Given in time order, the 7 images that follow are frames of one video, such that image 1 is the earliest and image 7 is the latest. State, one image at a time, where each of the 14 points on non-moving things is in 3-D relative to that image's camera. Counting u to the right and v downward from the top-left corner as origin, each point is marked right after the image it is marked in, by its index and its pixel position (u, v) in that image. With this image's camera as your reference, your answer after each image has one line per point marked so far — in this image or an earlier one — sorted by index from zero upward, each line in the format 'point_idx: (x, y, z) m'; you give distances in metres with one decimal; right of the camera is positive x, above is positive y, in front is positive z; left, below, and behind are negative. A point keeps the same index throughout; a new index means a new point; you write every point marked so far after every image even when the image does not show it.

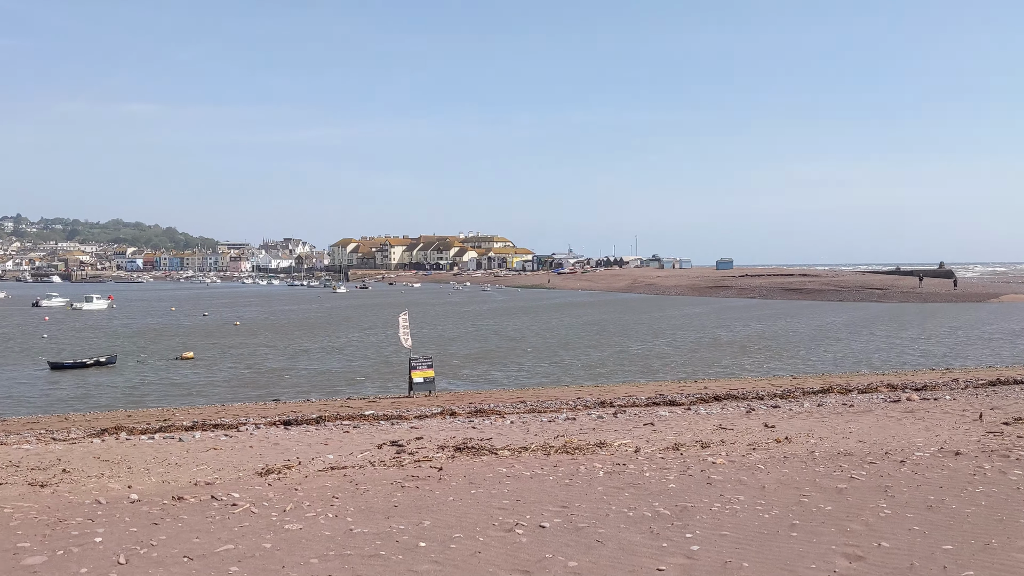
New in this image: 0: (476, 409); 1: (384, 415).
0: (-0.6, -2.3, +17.5) m
1: (-2.4, -2.3, +17.0) m
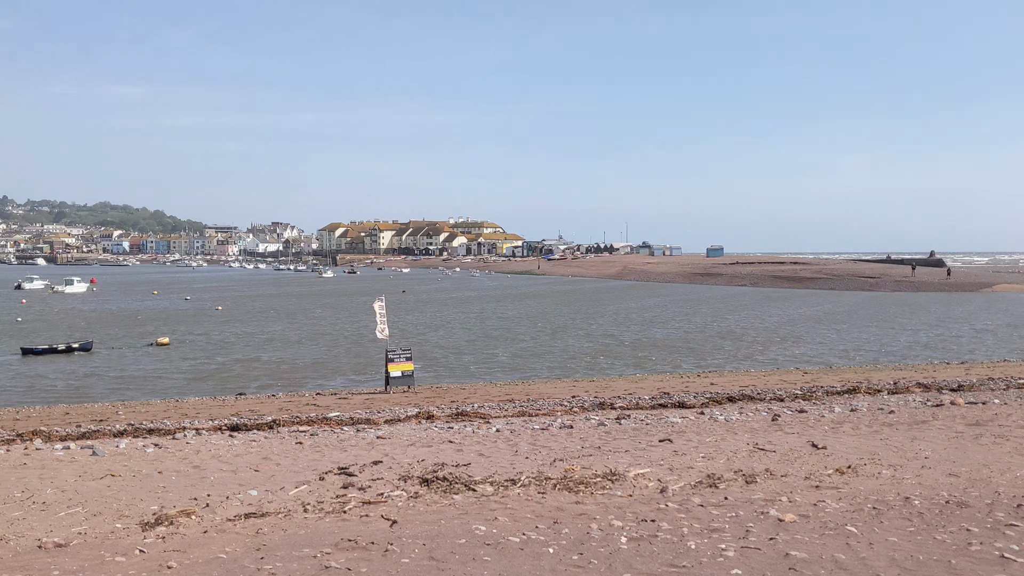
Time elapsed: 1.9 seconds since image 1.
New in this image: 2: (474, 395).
0: (-0.9, -2.0, +15.2) m
1: (-2.6, -2.1, +14.7) m
2: (-0.8, -2.2, +19.5) m
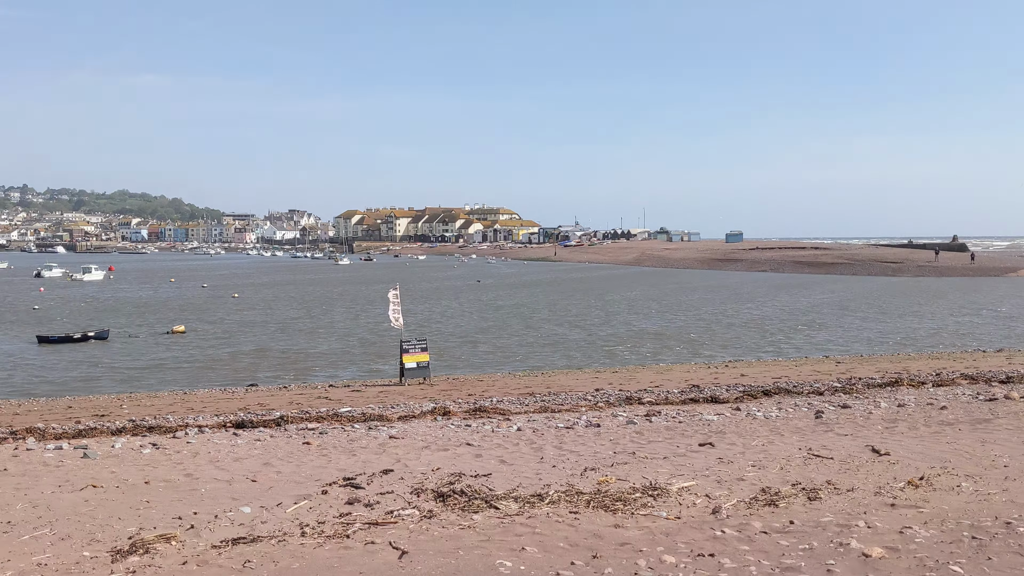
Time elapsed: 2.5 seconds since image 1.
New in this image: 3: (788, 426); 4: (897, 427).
0: (-0.5, -1.8, +14.4) m
1: (-2.2, -1.9, +13.9) m
2: (-0.4, -2.0, +18.6) m
3: (+3.1, -1.6, +10.5) m
4: (+4.1, -1.5, +10.0) m
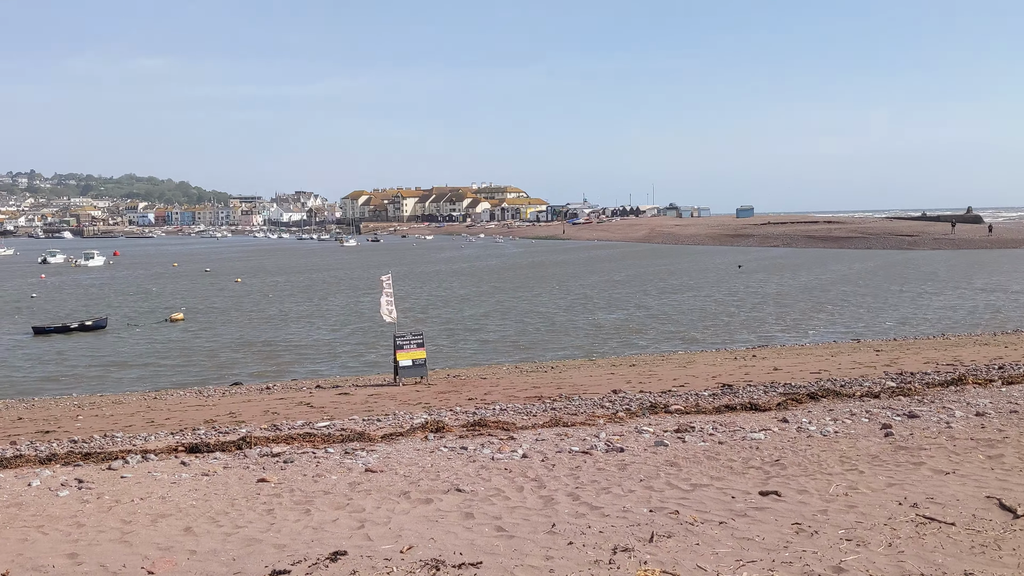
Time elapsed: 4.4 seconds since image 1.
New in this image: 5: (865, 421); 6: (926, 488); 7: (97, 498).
0: (-0.5, -1.7, +12.3) m
1: (-2.2, -1.8, +11.8) m
2: (-0.3, -1.8, +16.5) m
3: (+3.1, -1.5, +8.4) m
4: (+4.2, -1.4, +7.9) m
5: (+4.2, -1.6, +11.1) m
6: (+3.0, -1.4, +6.7) m
7: (-3.7, -1.9, +8.2) m
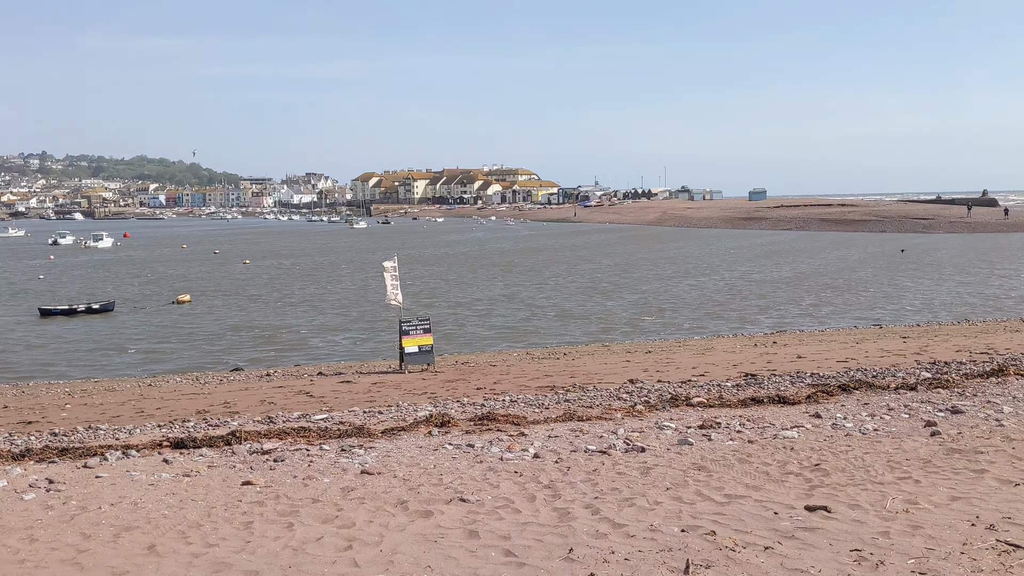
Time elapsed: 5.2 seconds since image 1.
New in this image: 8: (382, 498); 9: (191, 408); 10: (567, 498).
0: (-0.4, -1.5, +11.5) m
1: (-2.1, -1.6, +11.0) m
2: (-0.1, -1.5, +15.7) m
3: (+3.2, -1.4, +7.5) m
4: (+4.2, -1.3, +7.0) m
5: (+4.3, -1.4, +10.2) m
6: (+3.0, -1.3, +5.9) m
7: (-3.6, -1.7, +7.4) m
8: (-1.0, -1.6, +6.9) m
9: (-4.7, -1.8, +13.7) m
10: (+0.4, -1.5, +6.5) m
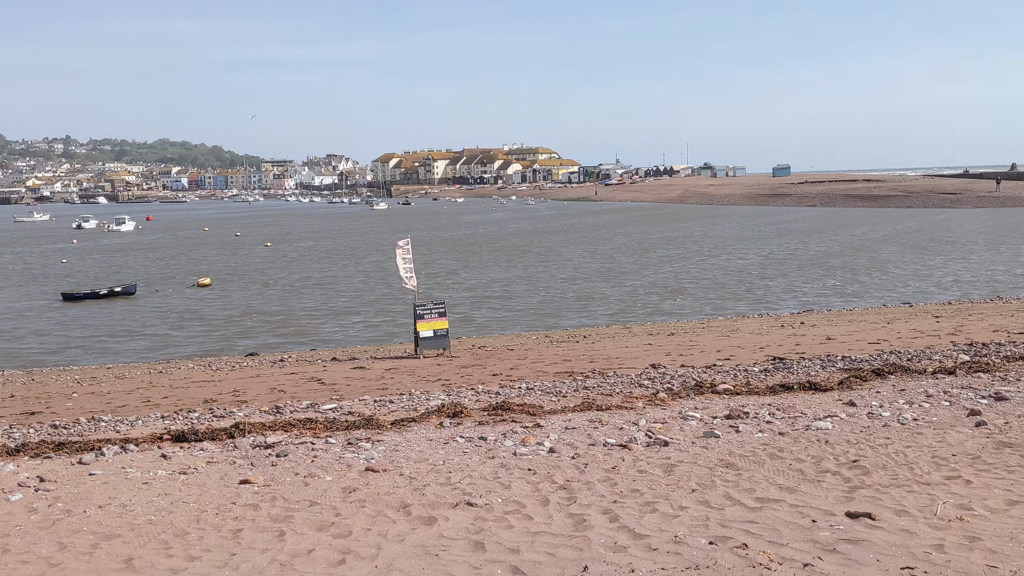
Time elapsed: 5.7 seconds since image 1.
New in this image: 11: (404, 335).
0: (-0.2, -1.3, +10.9) m
1: (-1.9, -1.4, +10.5) m
2: (+0.2, -1.2, +15.2) m
3: (+3.3, -1.2, +6.9) m
4: (+4.3, -1.2, +6.4) m
5: (+4.5, -1.2, +9.6) m
6: (+3.1, -1.2, +5.3) m
7: (-3.5, -1.6, +7.0) m
8: (-0.9, -1.5, +6.4) m
9: (-4.5, -1.6, +13.2) m
10: (+0.4, -1.4, +6.0) m
11: (-2.3, -1.0, +19.8) m
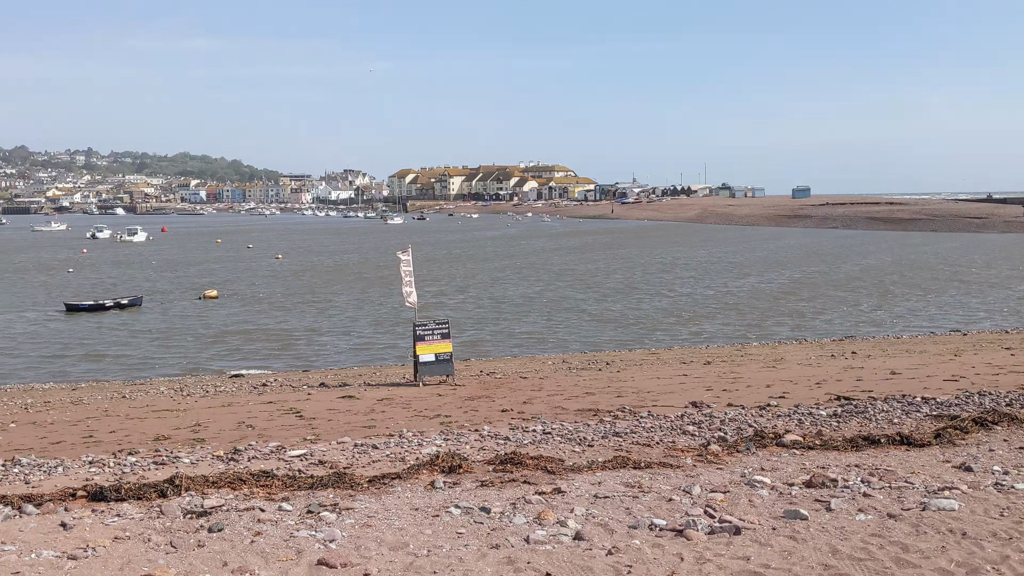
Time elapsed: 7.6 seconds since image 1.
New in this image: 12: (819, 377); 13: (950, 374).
0: (0.0, -1.5, +8.7) m
1: (-1.8, -1.6, +8.3) m
2: (+0.4, -1.5, +13.0) m
3: (+3.4, -1.4, +4.6) m
4: (+4.4, -1.4, +4.1) m
5: (+4.6, -1.4, +7.3) m
6: (+3.1, -1.4, +3.0) m
7: (-3.4, -1.7, +4.8) m
8: (-0.8, -1.6, +4.2) m
9: (-4.3, -1.7, +11.1) m
10: (+0.5, -1.5, +3.7) m
11: (-2.0, -1.3, +17.6) m
12: (+4.7, -1.4, +14.4) m
13: (+6.7, -1.3, +14.3) m
